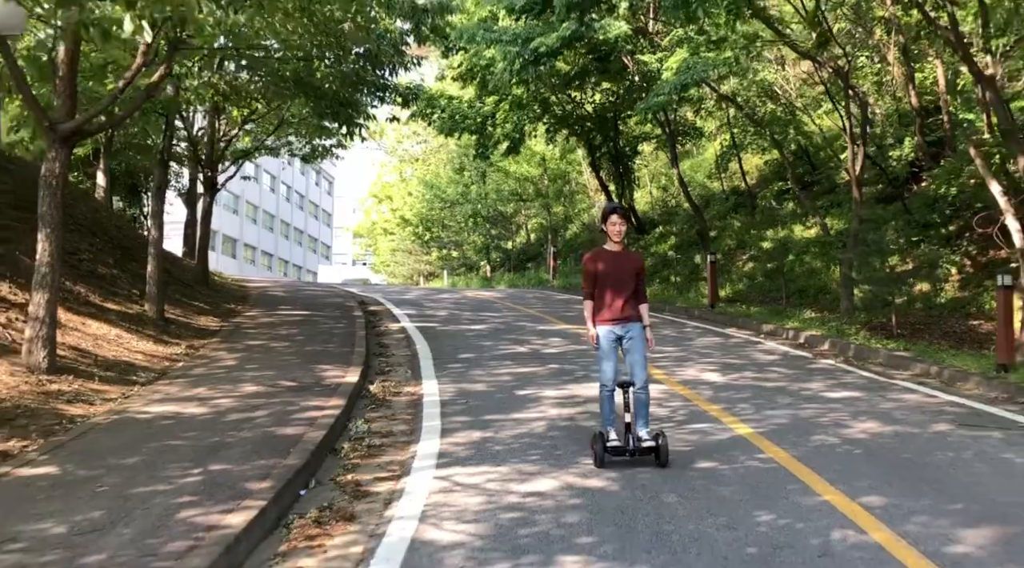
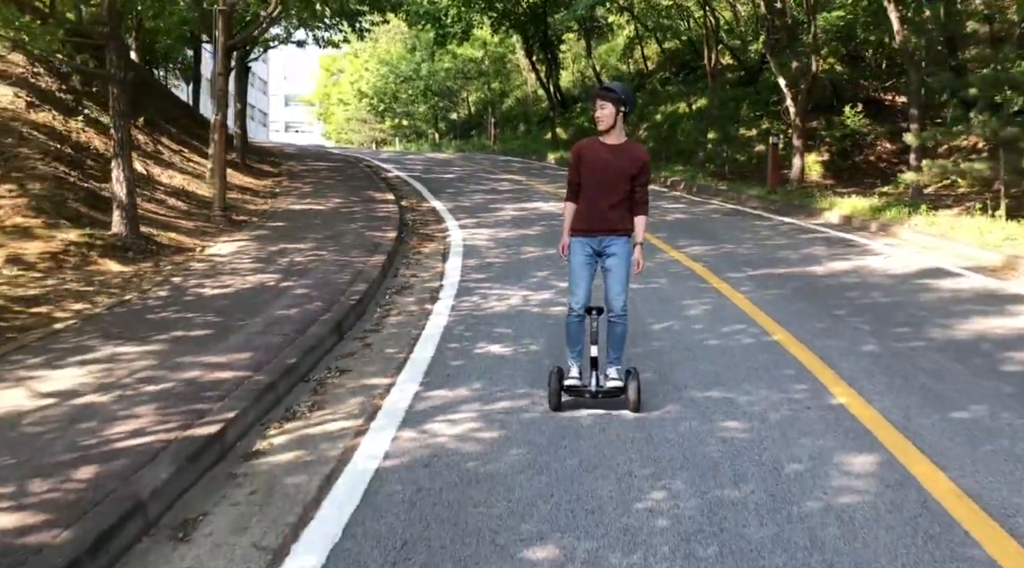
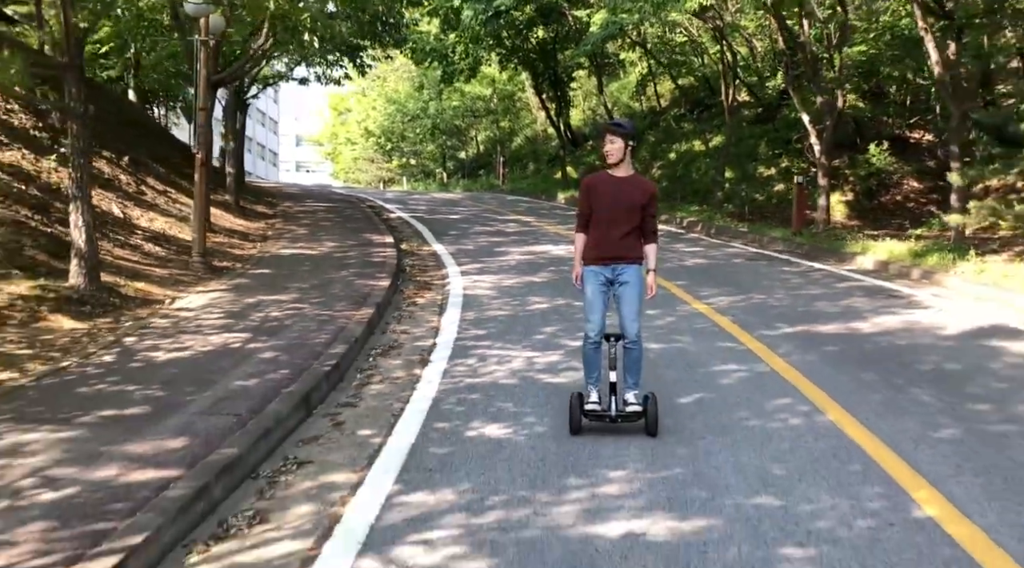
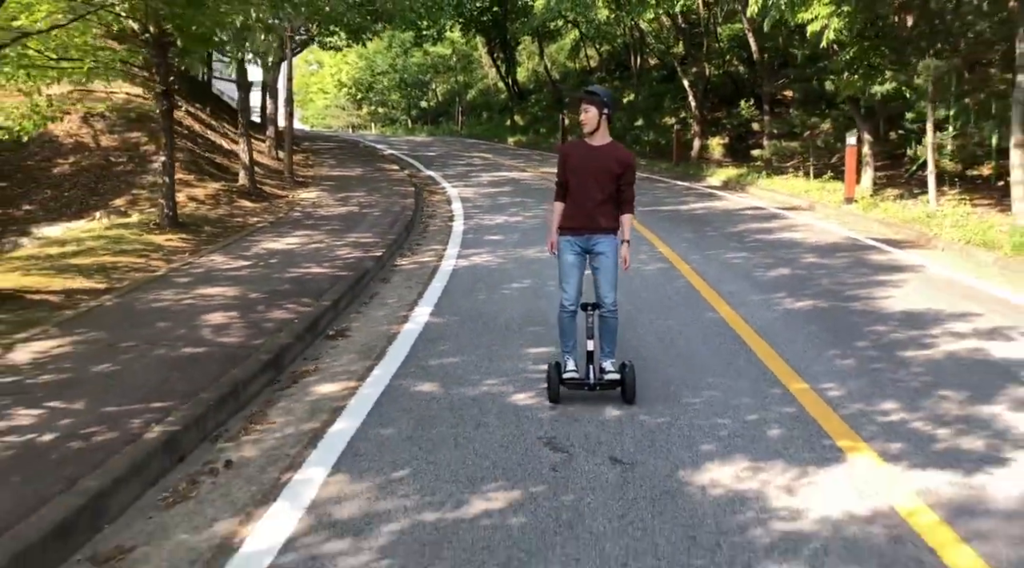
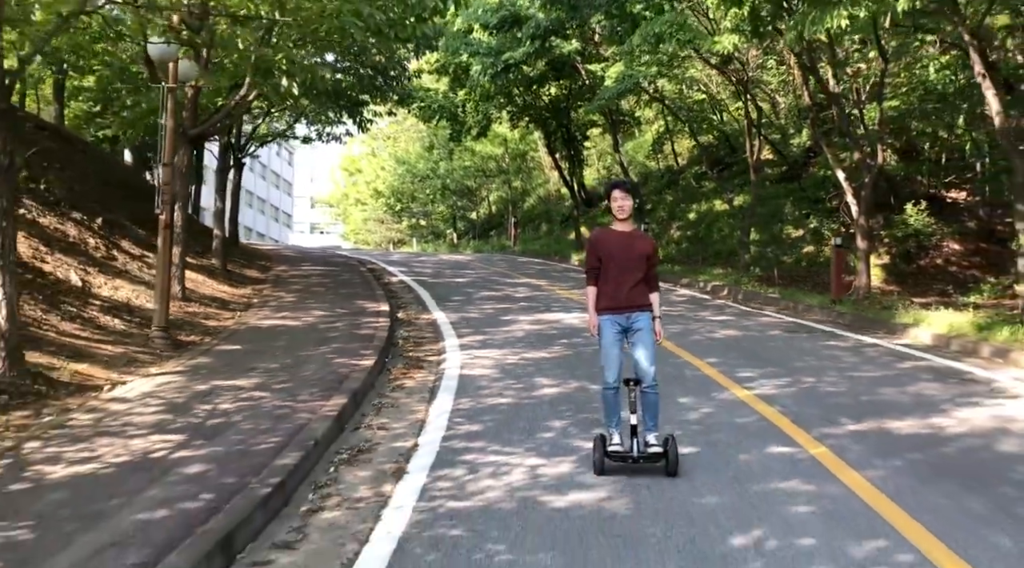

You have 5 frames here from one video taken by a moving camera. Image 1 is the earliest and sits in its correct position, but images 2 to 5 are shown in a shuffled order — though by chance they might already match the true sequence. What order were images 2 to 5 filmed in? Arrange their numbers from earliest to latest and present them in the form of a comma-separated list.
5, 3, 2, 4
